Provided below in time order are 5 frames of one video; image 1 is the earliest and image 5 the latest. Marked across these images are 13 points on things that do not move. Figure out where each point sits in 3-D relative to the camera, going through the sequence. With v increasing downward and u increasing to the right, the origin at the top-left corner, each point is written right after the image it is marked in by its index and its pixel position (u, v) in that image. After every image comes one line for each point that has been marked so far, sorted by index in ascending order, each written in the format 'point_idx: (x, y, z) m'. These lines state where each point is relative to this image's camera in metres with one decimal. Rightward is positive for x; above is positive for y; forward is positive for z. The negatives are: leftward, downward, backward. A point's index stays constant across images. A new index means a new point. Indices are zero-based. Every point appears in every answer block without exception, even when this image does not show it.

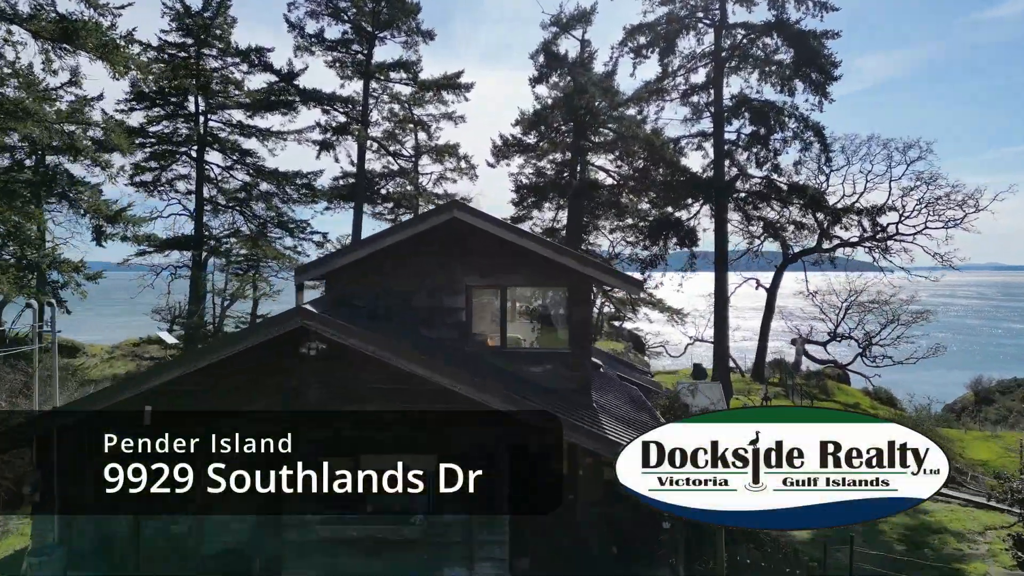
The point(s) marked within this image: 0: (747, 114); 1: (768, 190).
0: (+6.7, +5.0, +18.0) m
1: (+7.3, +2.9, +18.0) m
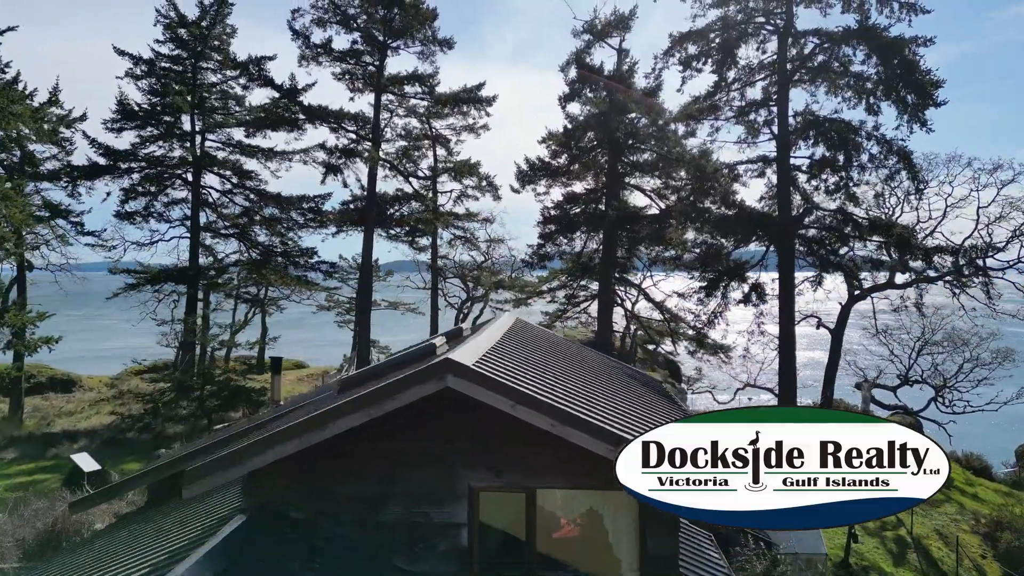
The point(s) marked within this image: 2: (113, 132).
0: (+7.4, +3.7, +15.3) m
1: (+8.0, +1.6, +15.2) m
2: (-12.4, +4.8, +19.5) m
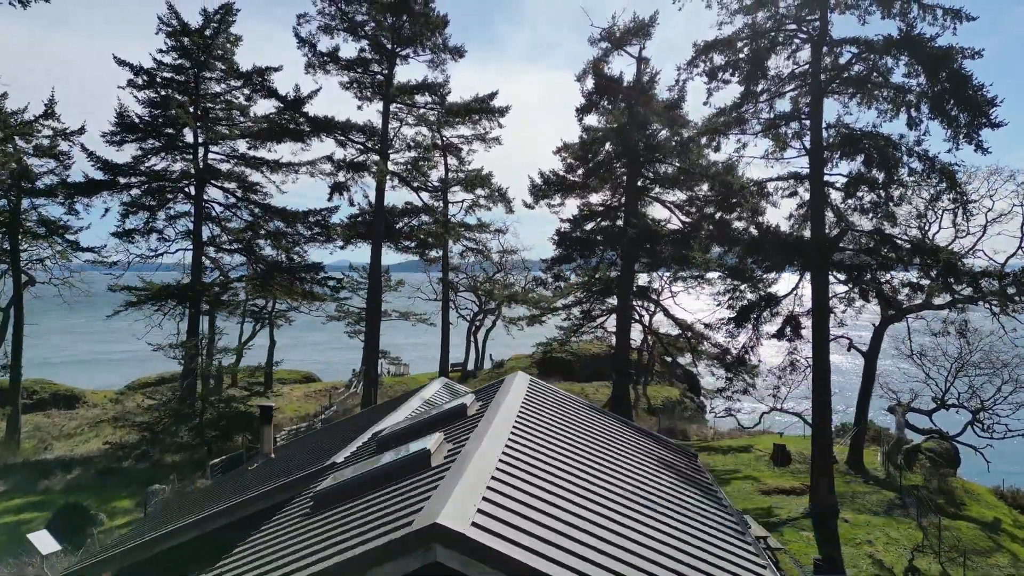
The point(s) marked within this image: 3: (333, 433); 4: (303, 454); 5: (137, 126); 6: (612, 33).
0: (+7.7, +3.1, +14.2) m
1: (+8.3, +1.0, +14.2) m
2: (-12.0, +4.3, +18.8) m
3: (-3.3, -2.7, +11.5) m
4: (-3.5, -2.8, +10.2) m
5: (-11.4, +4.9, +18.9) m
6: (+2.7, +7.0, +17.1) m
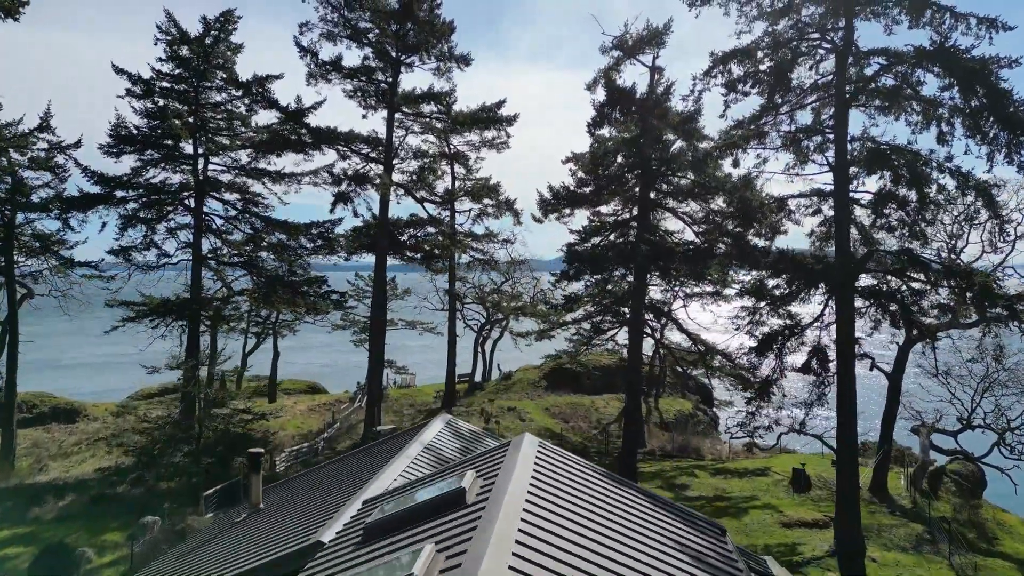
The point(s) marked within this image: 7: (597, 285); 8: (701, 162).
0: (+7.9, +2.6, +13.5) m
1: (+8.4, +0.5, +13.4) m
2: (-11.8, +3.8, +18.3) m
3: (-3.2, -3.2, +10.9) m
4: (-3.4, -3.3, +9.6) m
5: (-11.1, +4.4, +18.4) m
6: (+3.0, +6.5, +16.4) m
7: (+2.7, 0.0, +20.0) m
8: (+4.8, +3.2, +16.0) m
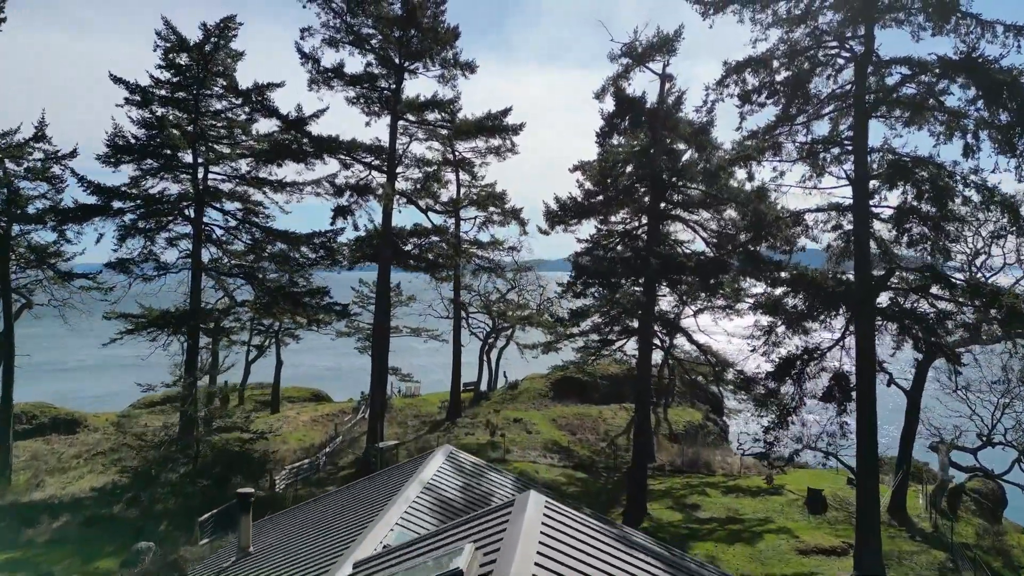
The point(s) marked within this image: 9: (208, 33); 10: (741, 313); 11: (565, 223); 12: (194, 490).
0: (+8.0, +2.2, +12.9) m
1: (+8.5, +0.1, +12.8) m
2: (-11.6, +3.5, +18.0) m
3: (-3.1, -3.6, +10.4) m
4: (-3.3, -3.6, +9.2) m
5: (-10.9, +4.1, +18.1) m
6: (+3.1, +6.1, +15.9) m
7: (+2.9, -0.3, +19.5) m
8: (+5.0, +2.8, +15.4) m
9: (-9.2, +7.7, +18.8) m
10: (+6.4, -0.7, +17.6) m
11: (+1.6, +1.9, +18.2) m
12: (-7.9, -5.0, +15.5) m
